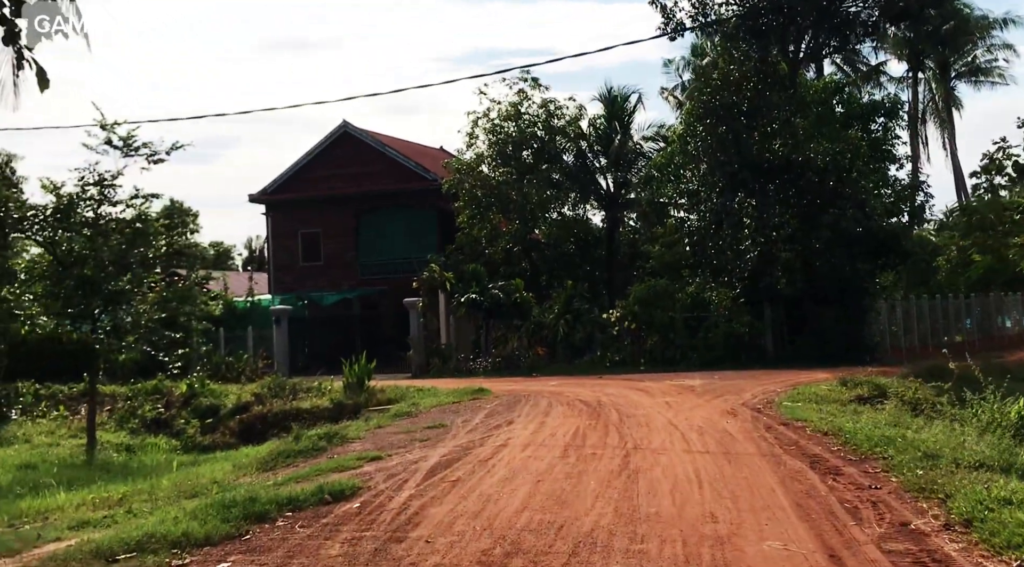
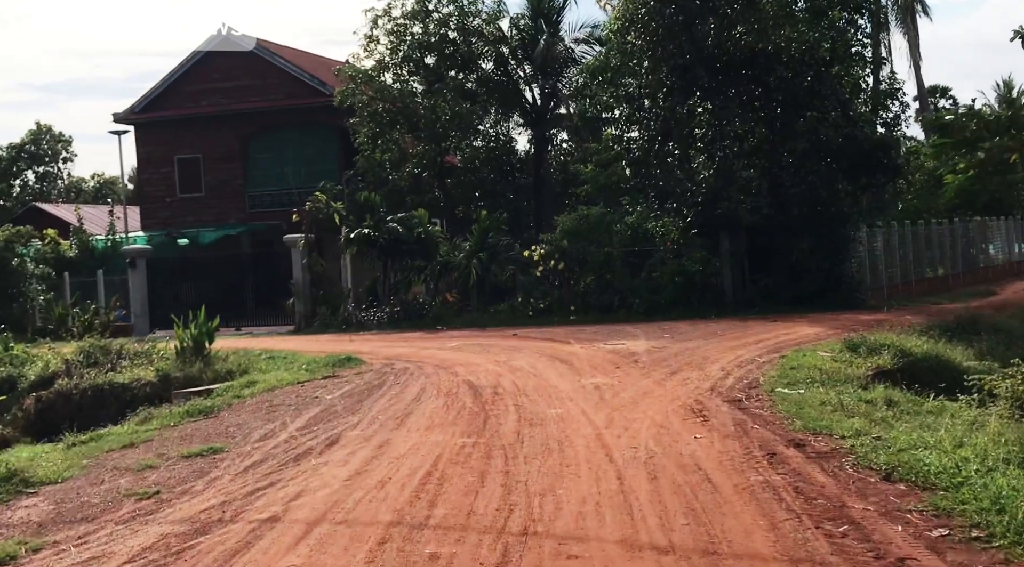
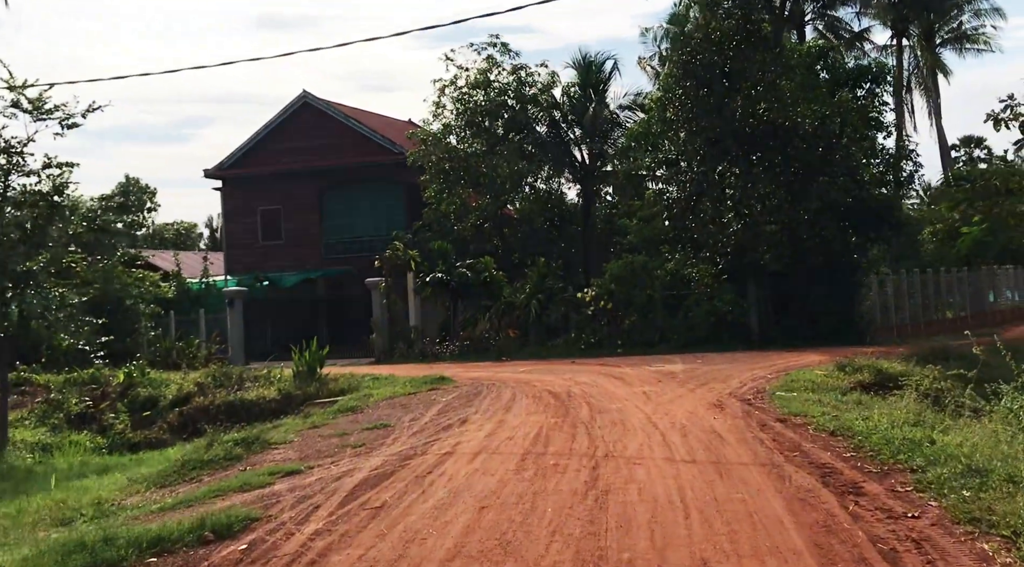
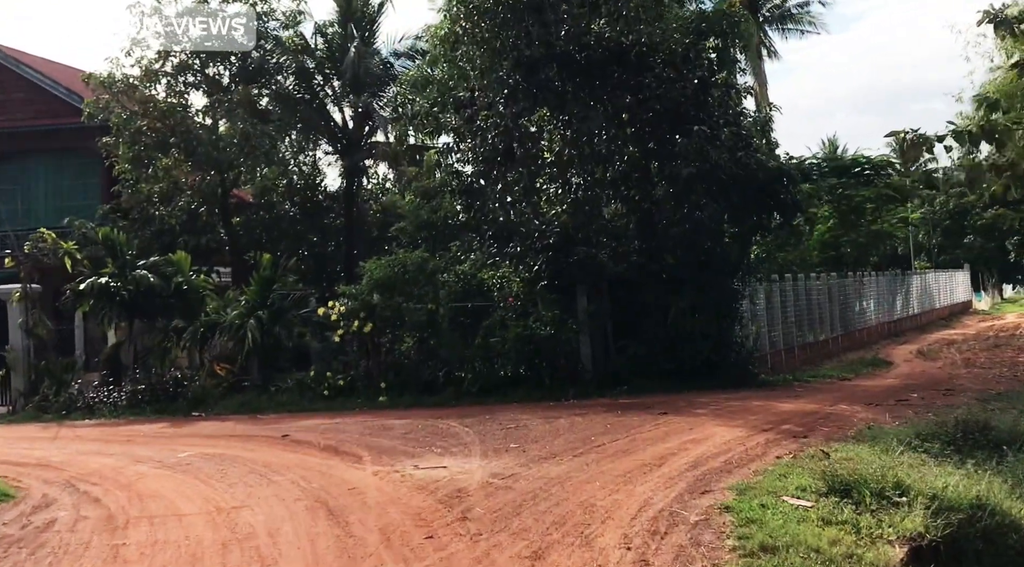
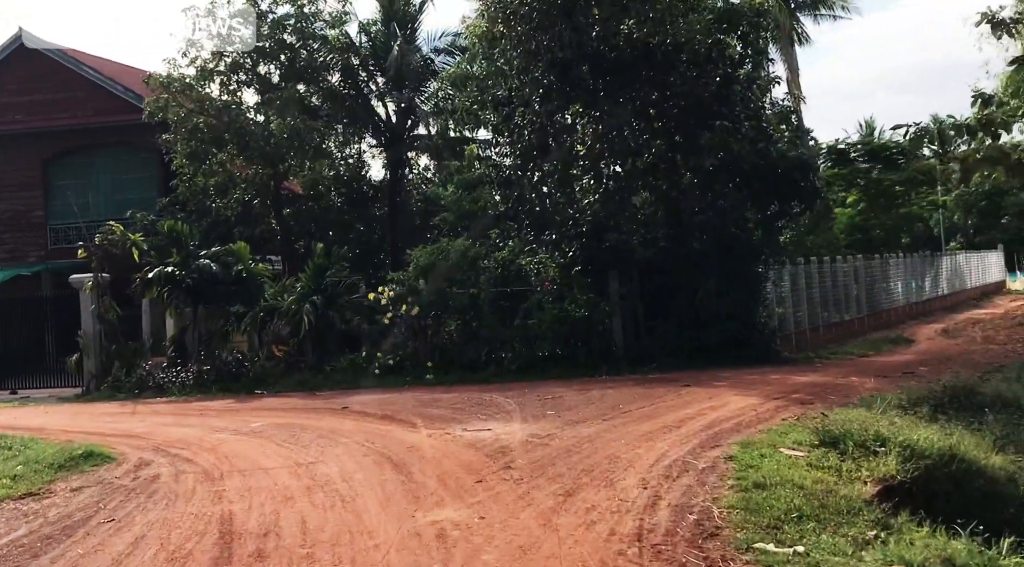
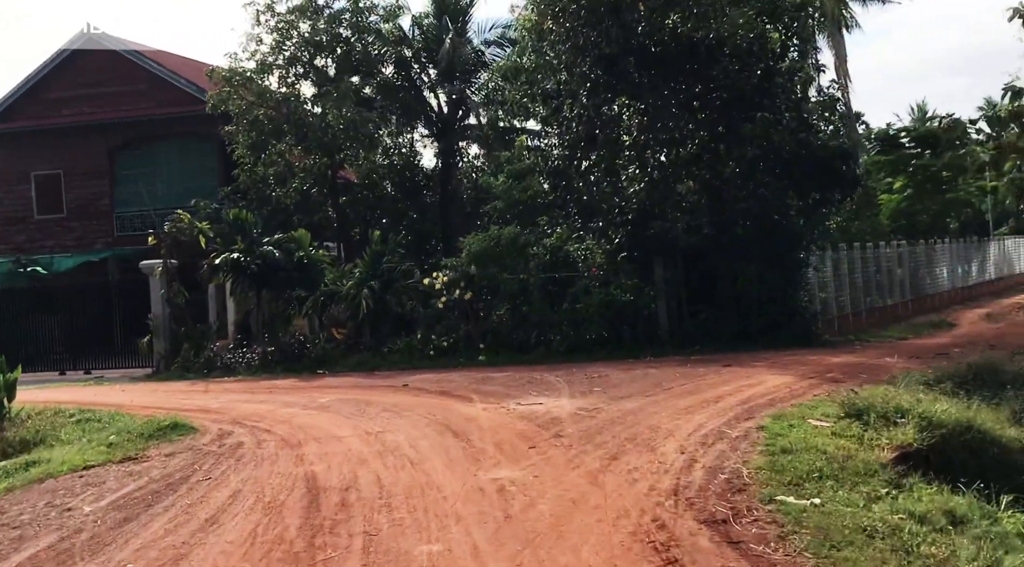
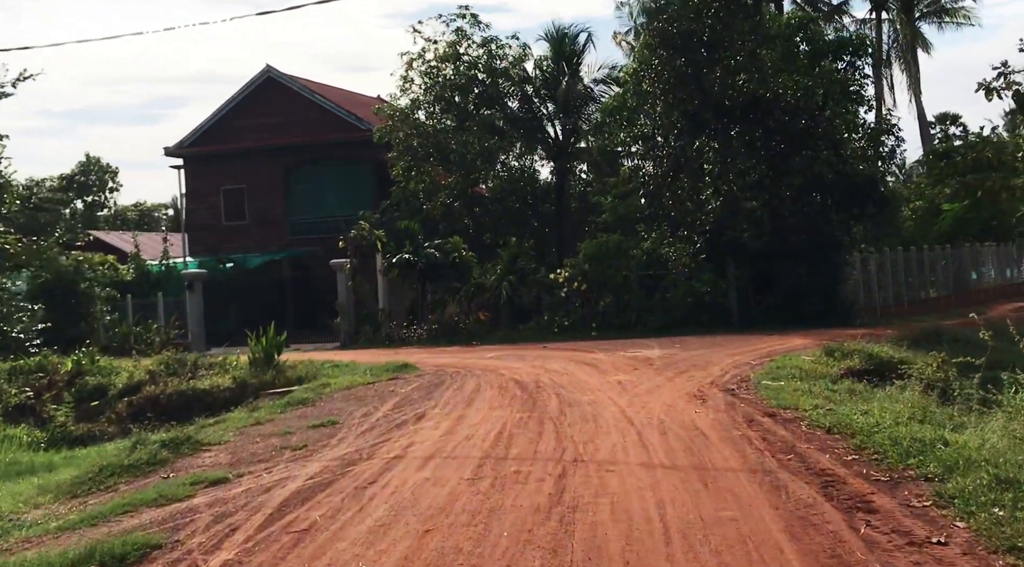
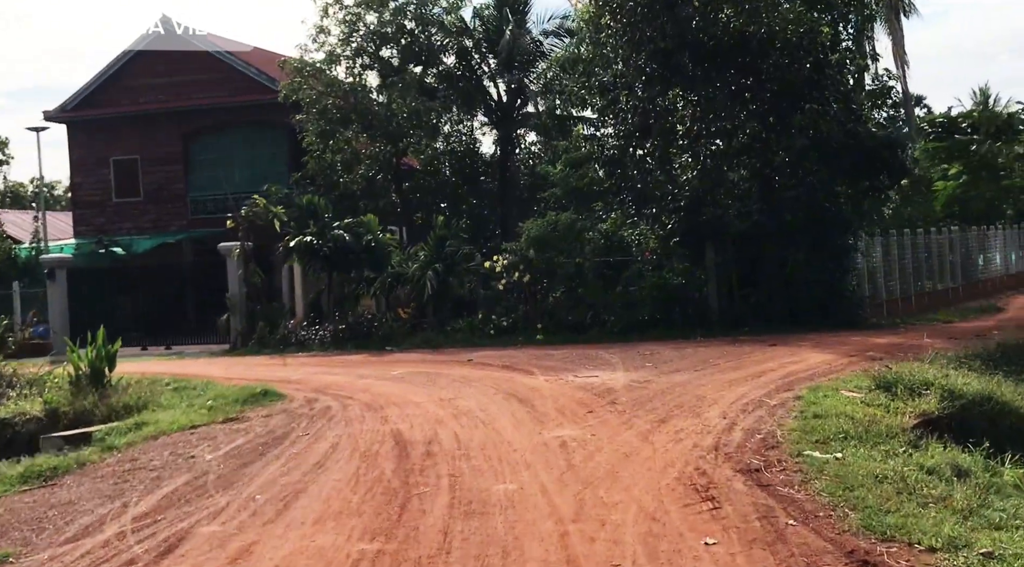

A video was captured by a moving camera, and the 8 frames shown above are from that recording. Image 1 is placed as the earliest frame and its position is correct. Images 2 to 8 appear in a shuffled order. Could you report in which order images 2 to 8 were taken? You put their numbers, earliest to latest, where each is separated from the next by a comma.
3, 7, 2, 8, 6, 5, 4
